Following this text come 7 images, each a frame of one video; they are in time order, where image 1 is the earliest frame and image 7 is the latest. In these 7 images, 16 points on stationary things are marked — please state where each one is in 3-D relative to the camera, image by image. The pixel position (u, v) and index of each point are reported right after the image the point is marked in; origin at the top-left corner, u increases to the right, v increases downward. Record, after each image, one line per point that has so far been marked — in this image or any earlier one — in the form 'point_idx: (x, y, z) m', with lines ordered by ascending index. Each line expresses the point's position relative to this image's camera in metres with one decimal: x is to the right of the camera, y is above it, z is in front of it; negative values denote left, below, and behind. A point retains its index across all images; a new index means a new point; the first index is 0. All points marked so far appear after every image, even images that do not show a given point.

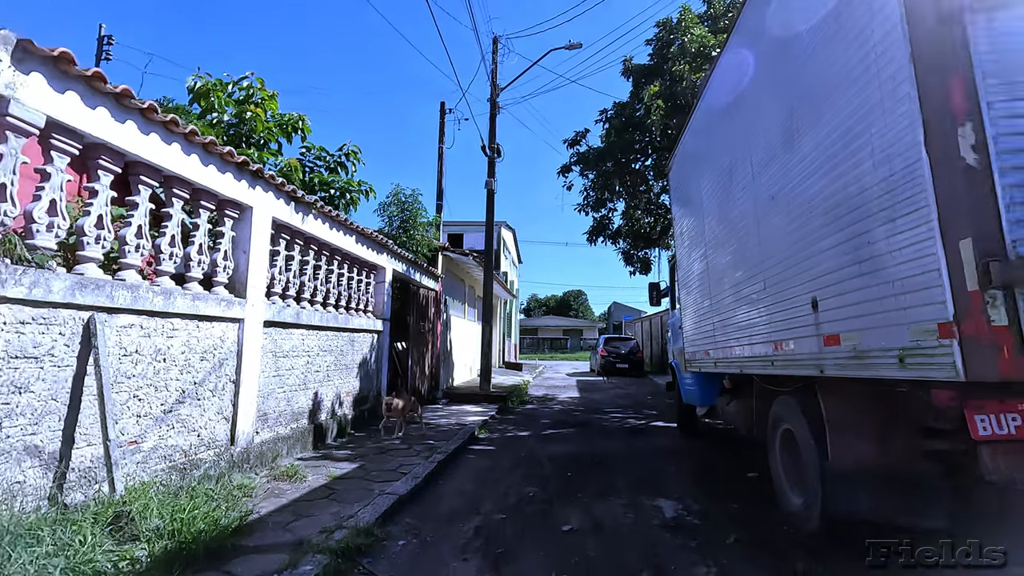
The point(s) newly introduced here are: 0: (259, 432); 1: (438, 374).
0: (-2.3, -1.3, +5.3) m
1: (-1.6, -1.9, +12.7) m
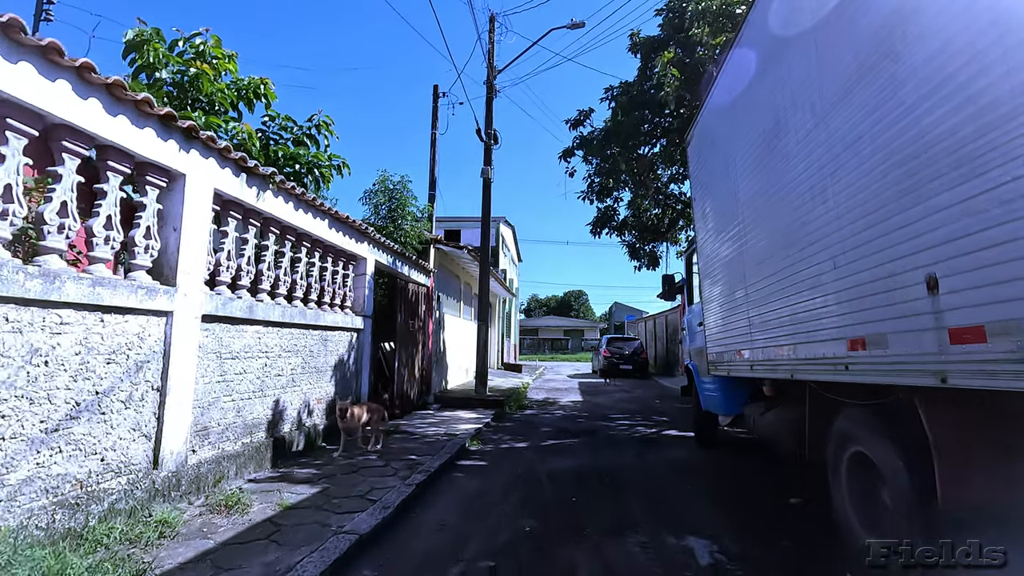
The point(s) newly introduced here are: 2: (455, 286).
0: (-2.4, -1.2, +4.4) m
1: (-1.7, -1.8, +11.7) m
2: (-1.4, 0.0, +14.0) m
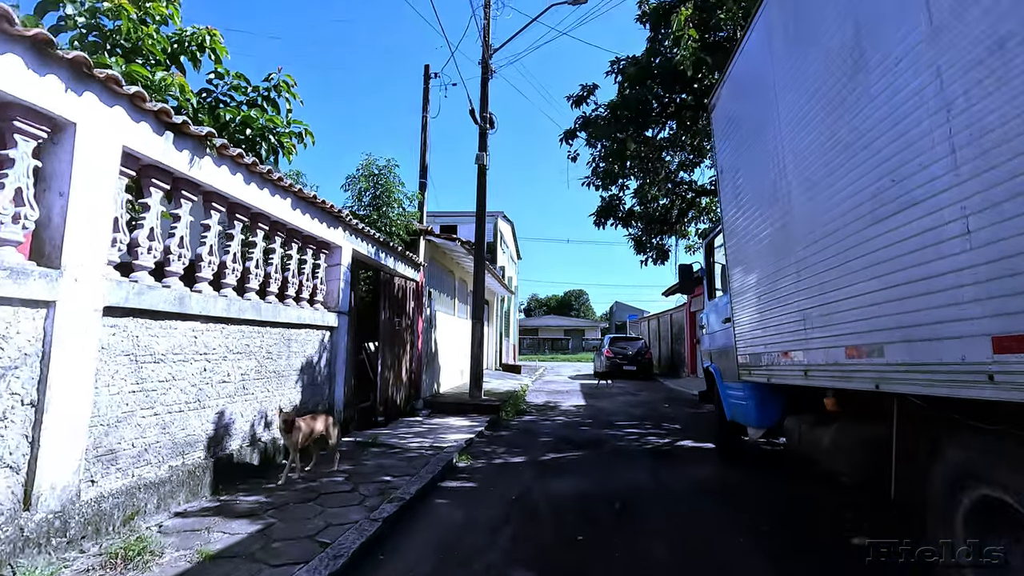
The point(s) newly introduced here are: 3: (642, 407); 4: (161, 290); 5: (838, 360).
0: (-2.4, -1.1, +3.4) m
1: (-1.7, -1.7, +10.8) m
2: (-1.5, +0.1, +13.1) m
3: (+2.7, -2.5, +12.2) m
4: (-2.4, 0.0, +3.9) m
5: (+1.8, -0.4, +3.1) m
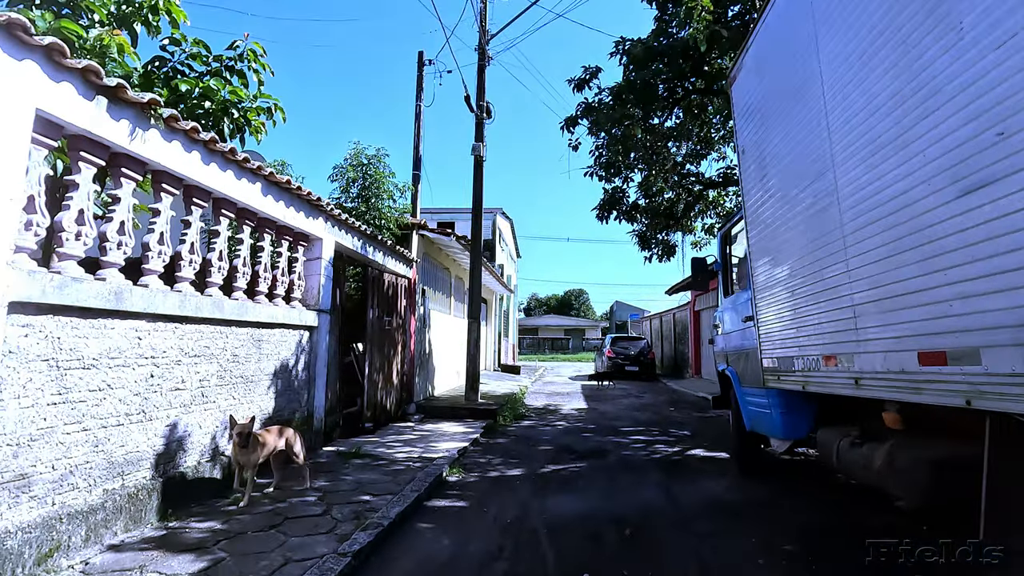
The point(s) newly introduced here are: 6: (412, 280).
0: (-2.5, -1.1, +2.8) m
1: (-1.8, -1.6, +10.2) m
2: (-1.5, +0.2, +12.5) m
3: (+2.7, -2.5, +11.6) m
4: (-2.4, 0.0, +3.3) m
5: (+1.7, -0.3, +2.5) m
6: (-1.8, +0.1, +10.3) m
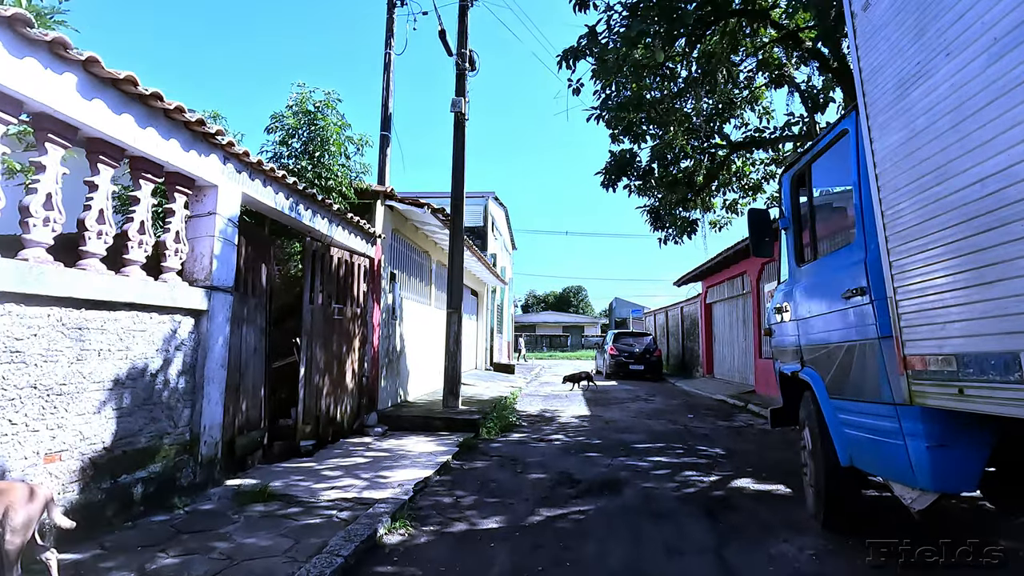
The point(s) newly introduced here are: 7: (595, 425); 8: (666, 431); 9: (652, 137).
0: (-2.6, -0.9, +0.9) m
1: (-2.0, -1.4, +8.2) m
2: (-1.7, +0.4, +10.6) m
3: (+2.5, -2.2, +9.7) m
4: (-2.6, +0.3, +1.4) m
5: (+1.6, -0.1, +0.6) m
6: (-2.0, +0.4, +8.4) m
7: (+1.3, -2.2, +9.1) m
8: (+2.2, -2.1, +8.4) m
9: (+2.3, +2.5, +9.5) m
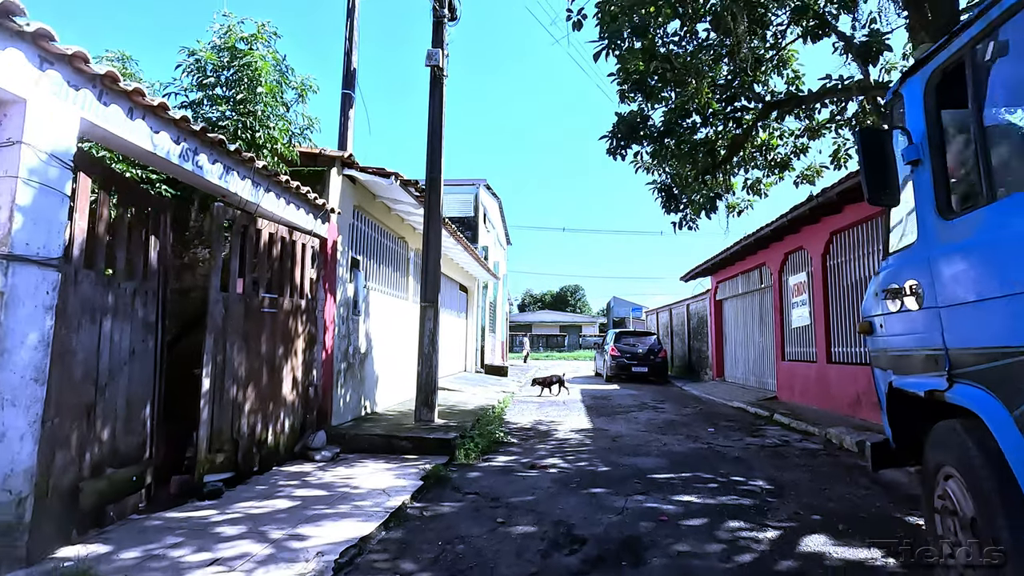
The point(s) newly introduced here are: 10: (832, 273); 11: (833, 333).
0: (-2.8, -0.7, -0.7) m
1: (-2.2, -1.2, +6.6) m
2: (-1.9, +0.6, +9.0) m
3: (+2.3, -2.1, +8.1) m
4: (-2.7, +0.4, -0.2) m
5: (+1.4, 0.0, -1.0) m
6: (-2.2, +0.6, +6.8) m
7: (+1.1, -2.0, +7.5) m
8: (+2.1, -1.9, +6.8) m
9: (+2.1, +2.6, +7.9) m
10: (+5.6, +0.3, +10.0) m
11: (+5.5, -0.8, +9.9) m
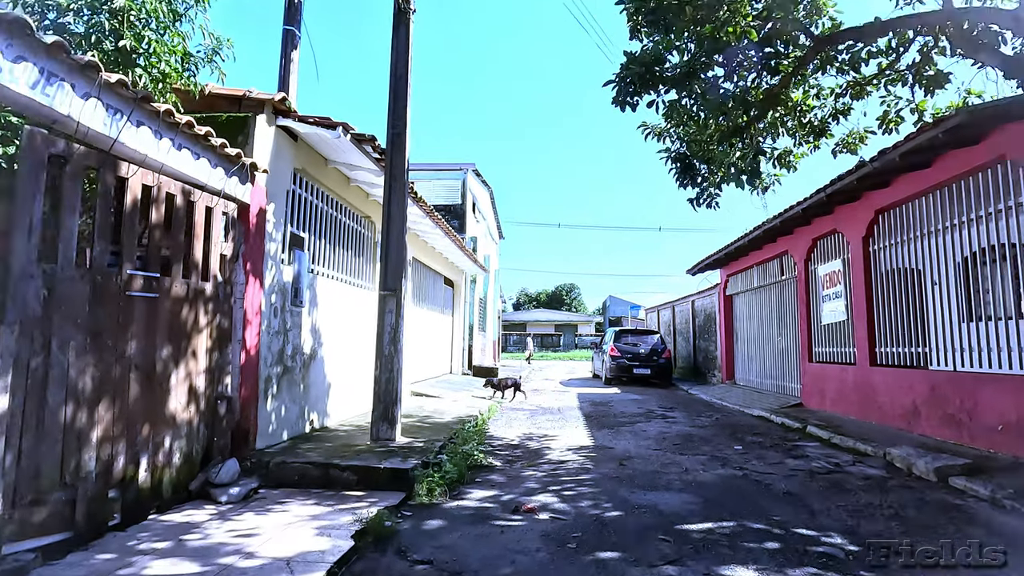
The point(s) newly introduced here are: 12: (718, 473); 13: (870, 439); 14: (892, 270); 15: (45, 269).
0: (-2.9, -0.5, -2.3) m
1: (-2.3, -1.1, +5.0) m
2: (-2.1, +0.8, +7.4) m
3: (+2.1, -1.9, +6.5) m
4: (-2.8, +0.6, -1.9) m
5: (+1.3, +0.2, -2.6) m
6: (-2.4, +0.7, +5.2) m
7: (+0.9, -1.9, +6.0) m
8: (+1.9, -1.8, +5.3) m
9: (+1.9, +2.8, +6.3) m
10: (+5.4, +0.4, +8.5) m
11: (+5.3, -0.6, +8.4) m
12: (+2.0, -1.8, +5.6) m
13: (+4.4, -1.8, +7.0) m
14: (+5.4, +0.2, +8.2) m
15: (-2.6, +0.1, +3.2) m
